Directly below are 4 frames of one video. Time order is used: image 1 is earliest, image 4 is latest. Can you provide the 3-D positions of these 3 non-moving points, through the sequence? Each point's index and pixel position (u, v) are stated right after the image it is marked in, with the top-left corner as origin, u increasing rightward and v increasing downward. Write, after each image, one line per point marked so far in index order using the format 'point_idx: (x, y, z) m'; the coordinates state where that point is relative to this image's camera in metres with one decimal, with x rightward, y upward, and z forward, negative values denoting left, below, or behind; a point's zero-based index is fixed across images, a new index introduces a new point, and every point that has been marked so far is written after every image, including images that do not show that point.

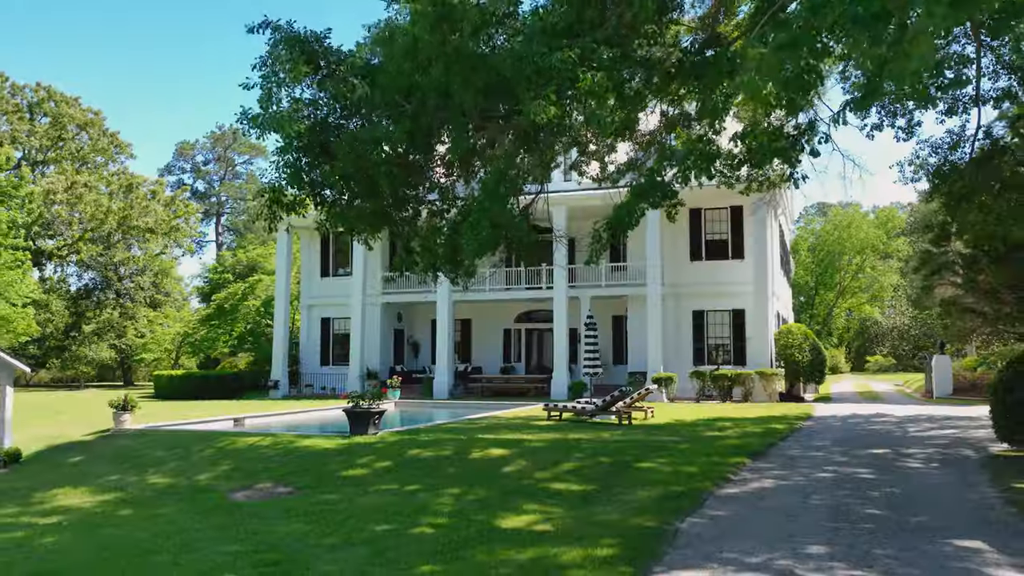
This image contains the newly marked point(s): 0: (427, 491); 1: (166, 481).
0: (-1.1, -2.6, +10.0) m
1: (-5.0, -2.7, +11.3) m
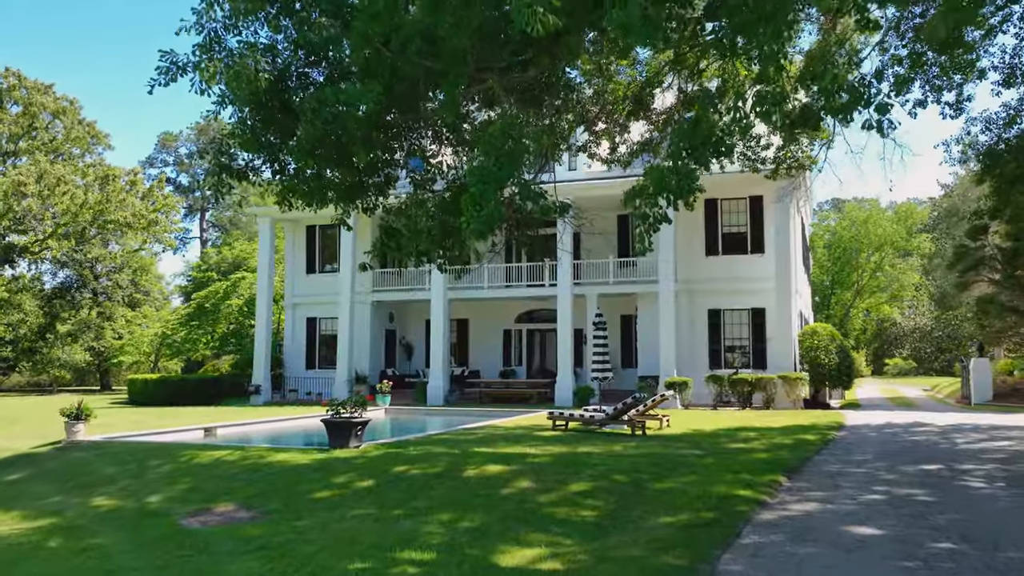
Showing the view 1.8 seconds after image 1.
0: (-1.1, -2.5, +8.5) m
1: (-4.9, -2.6, +9.7) m
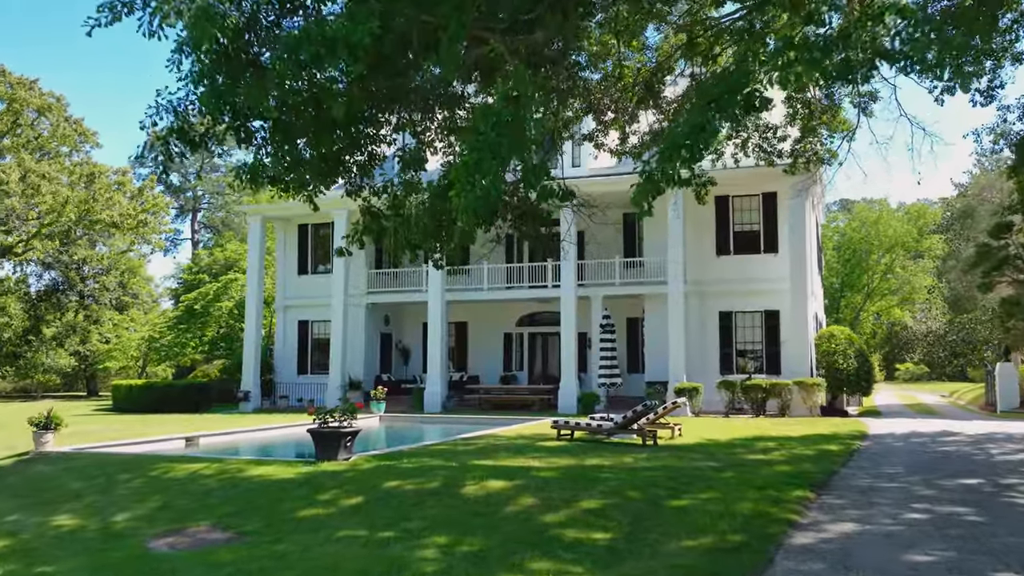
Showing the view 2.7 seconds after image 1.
0: (-1.0, -2.4, +7.6) m
1: (-4.9, -2.6, +8.8) m
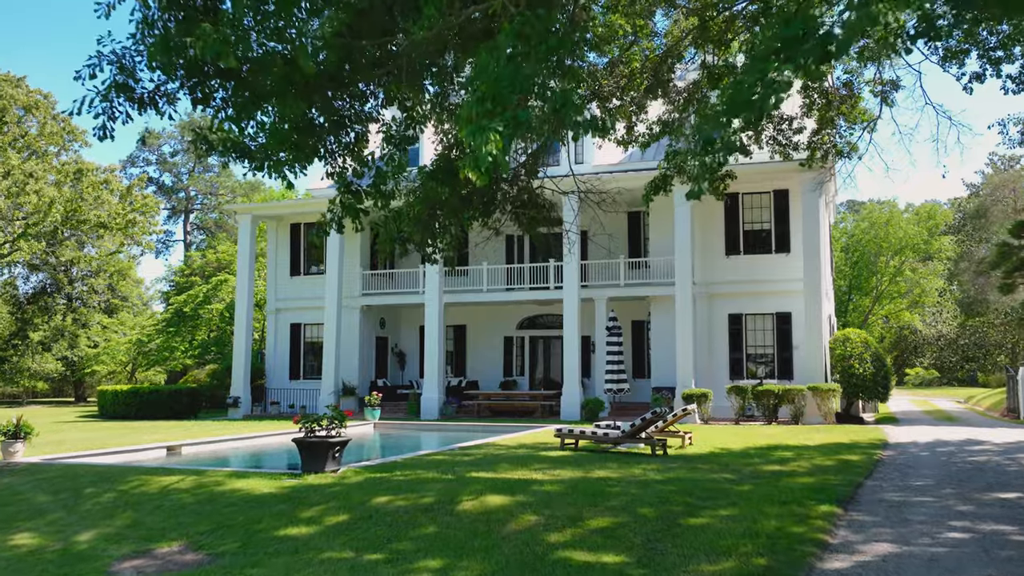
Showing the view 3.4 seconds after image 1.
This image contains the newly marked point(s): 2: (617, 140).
0: (-1.0, -2.4, +6.8) m
1: (-4.9, -2.6, +8.0) m
2: (+1.7, +2.3, +12.7) m
